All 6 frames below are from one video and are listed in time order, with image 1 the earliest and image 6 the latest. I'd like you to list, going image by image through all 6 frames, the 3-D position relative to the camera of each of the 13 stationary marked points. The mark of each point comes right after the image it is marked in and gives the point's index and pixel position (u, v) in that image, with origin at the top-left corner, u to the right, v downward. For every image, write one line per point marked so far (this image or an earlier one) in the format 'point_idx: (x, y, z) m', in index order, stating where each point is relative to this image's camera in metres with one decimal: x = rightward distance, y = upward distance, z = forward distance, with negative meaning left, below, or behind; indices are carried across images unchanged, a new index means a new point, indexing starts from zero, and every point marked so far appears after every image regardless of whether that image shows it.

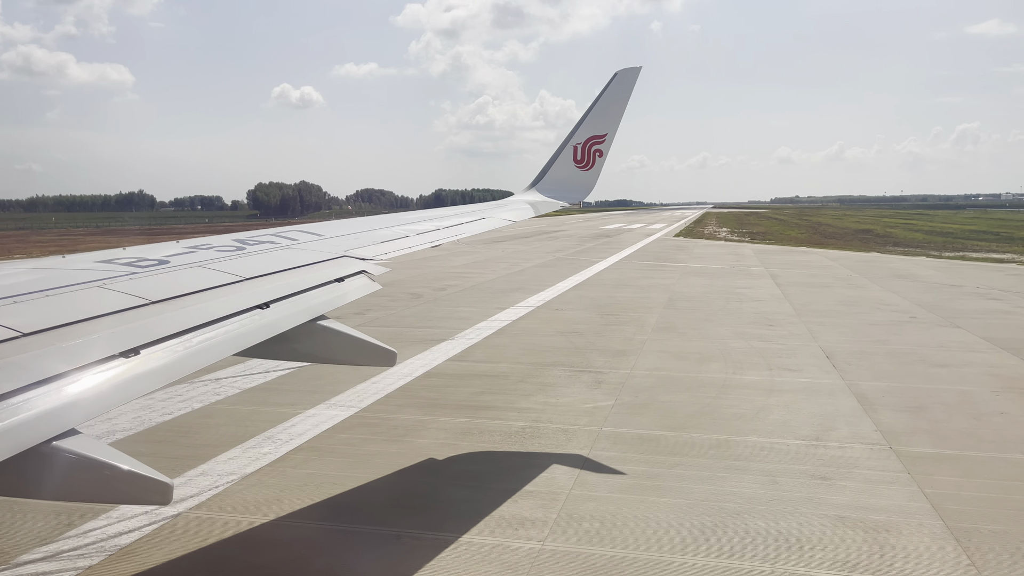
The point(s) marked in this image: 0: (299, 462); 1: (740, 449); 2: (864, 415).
0: (-1.8, -1.5, +5.7) m
1: (+2.3, -1.6, +6.6) m
2: (+4.5, -1.6, +8.4) m
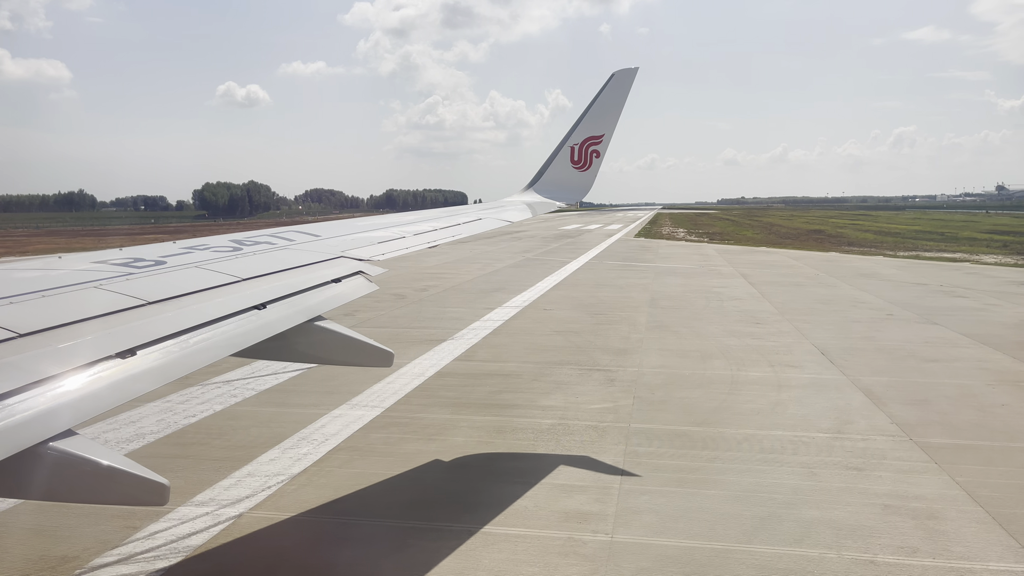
0: (-1.4, -1.5, +5.7) m
1: (+2.7, -1.6, +6.7) m
2: (+4.7, -1.6, +8.6) m
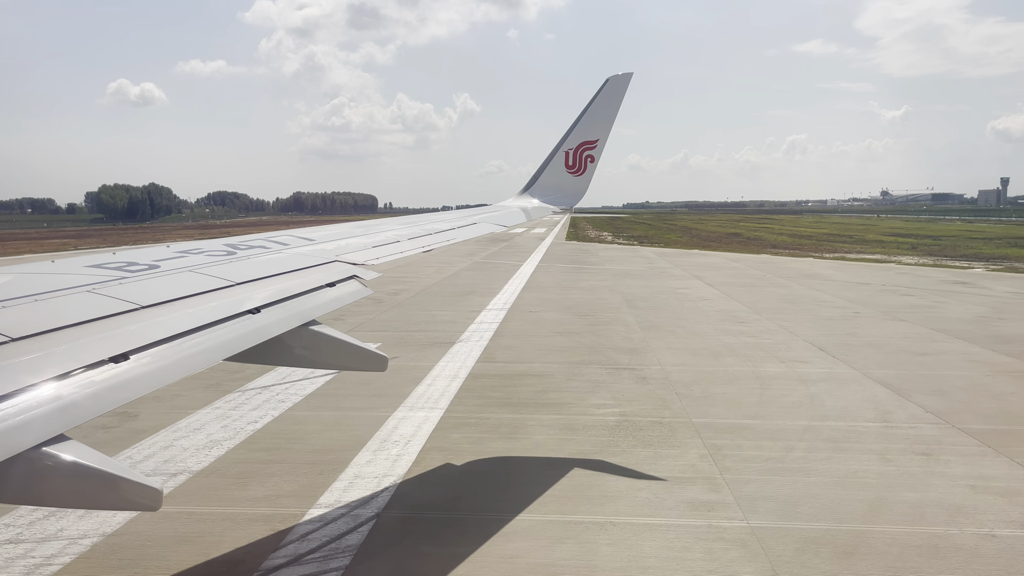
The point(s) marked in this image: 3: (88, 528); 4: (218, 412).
0: (-0.6, -1.5, +5.7) m
1: (+3.4, -1.5, +7.0) m
2: (+5.3, -1.5, +9.0) m
3: (-2.6, -1.5, +4.1) m
4: (-3.2, -1.3, +7.1) m
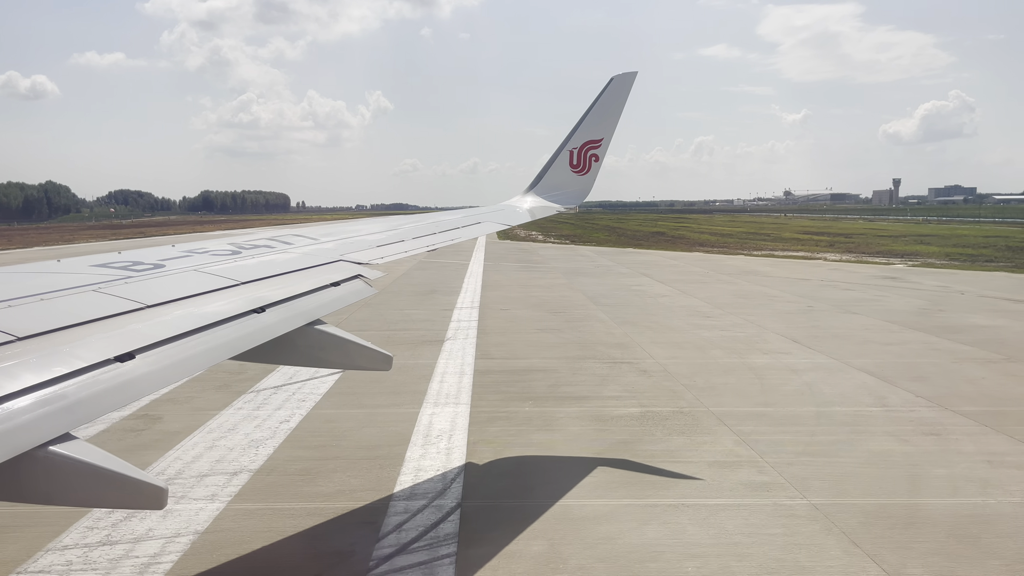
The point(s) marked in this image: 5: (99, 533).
0: (-0.2, -1.5, +5.8) m
1: (+3.7, -1.5, +7.4) m
2: (+5.5, -1.4, +9.6) m
3: (-2.0, -1.5, +4.0) m
4: (-2.9, -1.3, +7.0) m
5: (-2.4, -1.4, +3.9) m
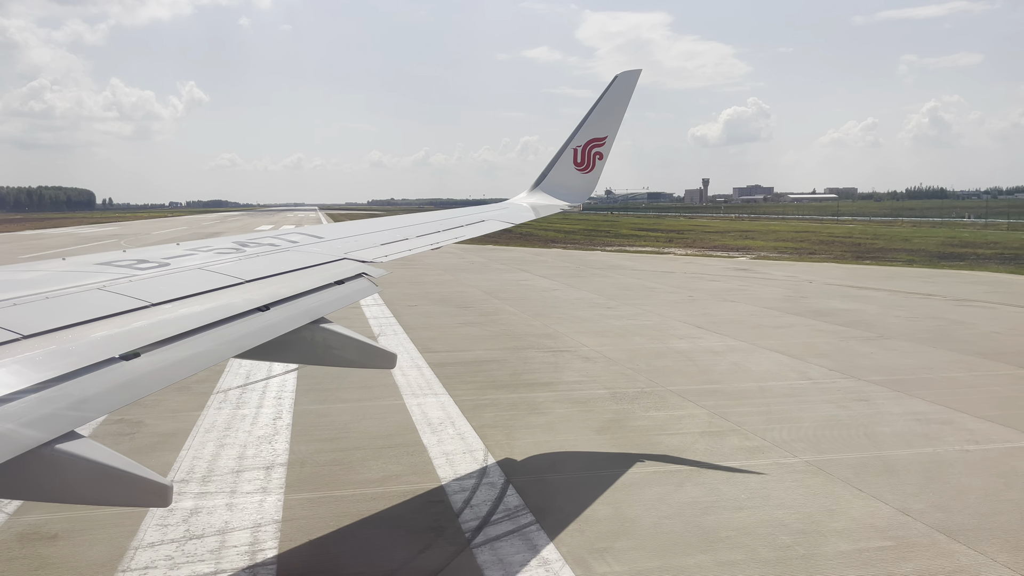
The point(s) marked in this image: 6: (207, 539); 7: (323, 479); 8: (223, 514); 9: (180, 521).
0: (-0.1, -1.4, +6.1) m
1: (+3.4, -1.3, +8.4) m
2: (+4.8, -1.2, +10.9) m
3: (-1.6, -1.4, +4.0) m
4: (-3.0, -1.3, +6.8) m
5: (-1.9, -1.4, +3.8) m
6: (-1.7, -1.4, +3.7) m
7: (-1.4, -1.4, +4.8) m
8: (-1.8, -1.4, +4.0) m
9: (-2.0, -1.4, +3.9) m
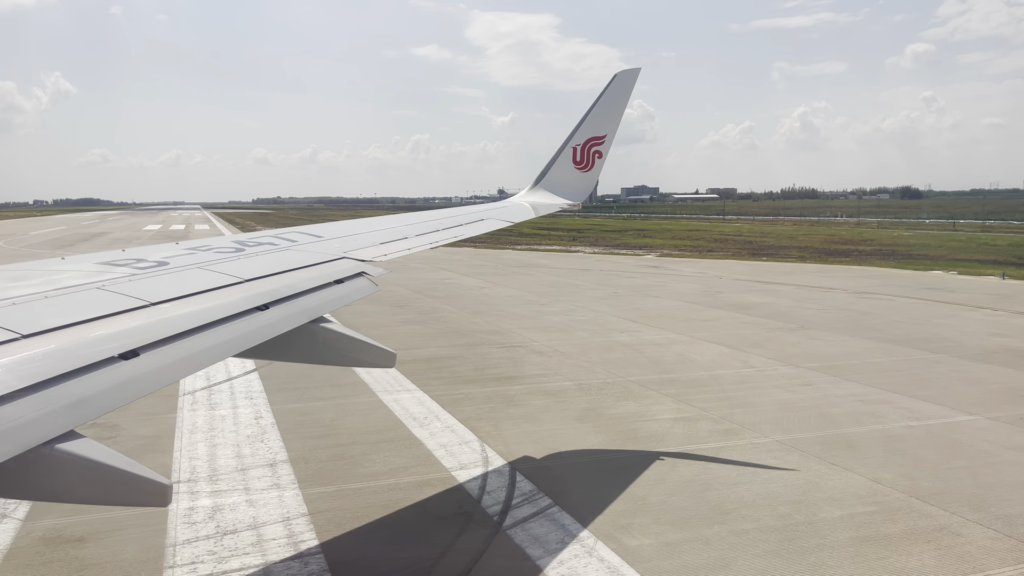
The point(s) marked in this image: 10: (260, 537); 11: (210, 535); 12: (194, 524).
0: (-0.2, -1.3, +6.3) m
1: (+3.0, -1.2, +9.0) m
2: (+4.1, -1.1, +11.6) m
3: (-1.4, -1.4, +4.0) m
4: (-3.1, -1.3, +6.6) m
5: (-1.8, -1.4, +3.8) m
6: (-1.5, -1.4, +3.7) m
7: (-1.3, -1.4, +4.8) m
8: (-1.6, -1.4, +4.0) m
9: (-1.8, -1.4, +3.9) m
10: (-1.4, -1.4, +3.7) m
11: (-1.7, -1.4, +3.7) m
12: (-1.8, -1.4, +3.8) m
